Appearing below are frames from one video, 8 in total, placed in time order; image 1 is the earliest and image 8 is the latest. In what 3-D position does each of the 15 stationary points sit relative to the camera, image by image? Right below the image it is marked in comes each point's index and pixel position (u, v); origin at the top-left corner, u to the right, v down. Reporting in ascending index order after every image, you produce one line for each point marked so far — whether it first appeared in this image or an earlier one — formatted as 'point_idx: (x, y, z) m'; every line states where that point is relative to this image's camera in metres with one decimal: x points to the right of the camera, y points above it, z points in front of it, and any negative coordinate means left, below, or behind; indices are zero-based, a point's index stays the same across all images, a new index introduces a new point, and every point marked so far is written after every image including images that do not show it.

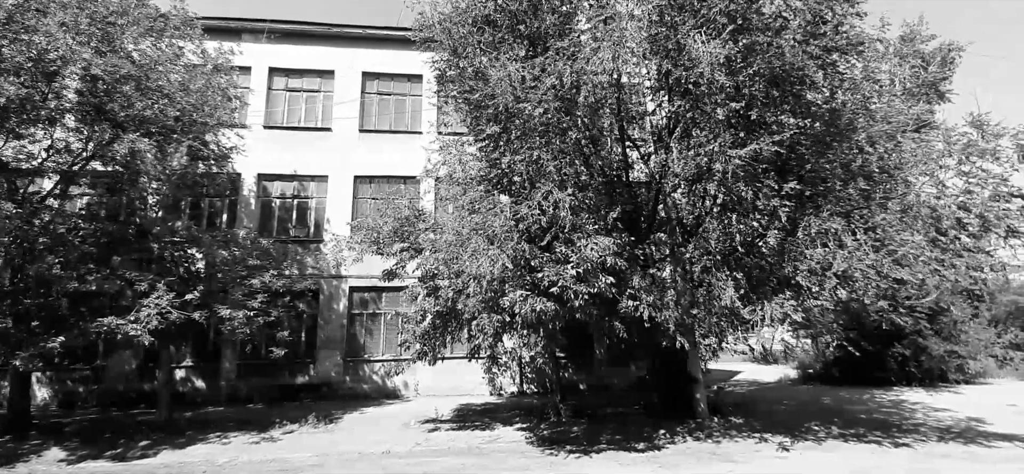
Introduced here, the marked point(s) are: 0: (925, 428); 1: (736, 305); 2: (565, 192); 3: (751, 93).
0: (+8.7, -4.0, +10.2) m
1: (+3.8, -1.2, +8.6) m
2: (+0.7, +0.8, +8.5) m
3: (+4.3, +2.8, +9.1) m
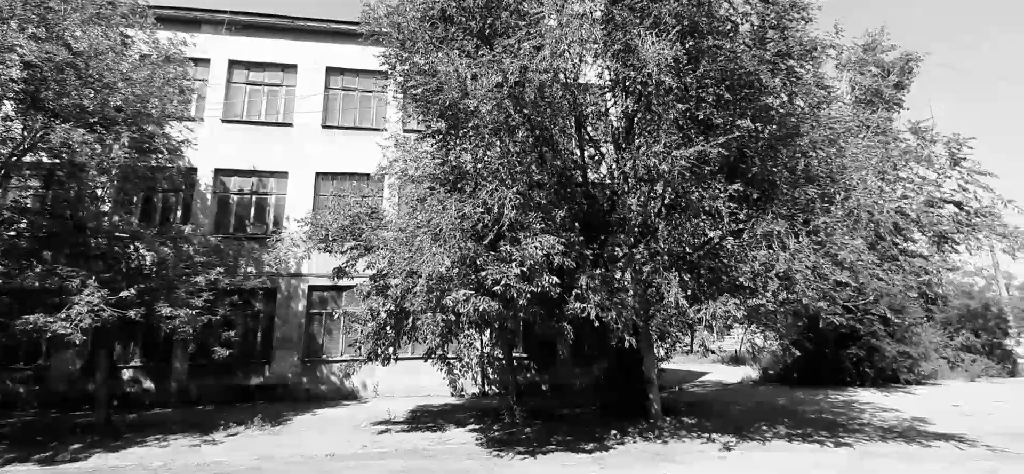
0: (+7.7, -4.1, +10.4) m
1: (+2.9, -1.2, +8.6) m
2: (-0.2, +0.8, +8.4) m
3: (+3.4, +2.7, +9.2) m
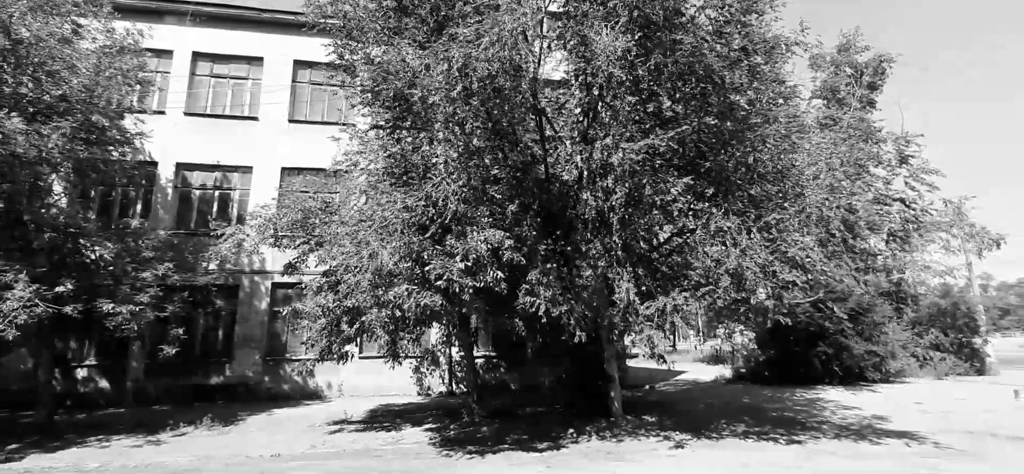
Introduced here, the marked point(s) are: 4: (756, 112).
0: (+6.8, -4.1, +10.4) m
1: (+2.0, -1.1, +8.5) m
2: (-1.0, +0.9, +8.2) m
3: (+2.5, +2.8, +9.1) m
4: (+4.4, +2.3, +9.0) m
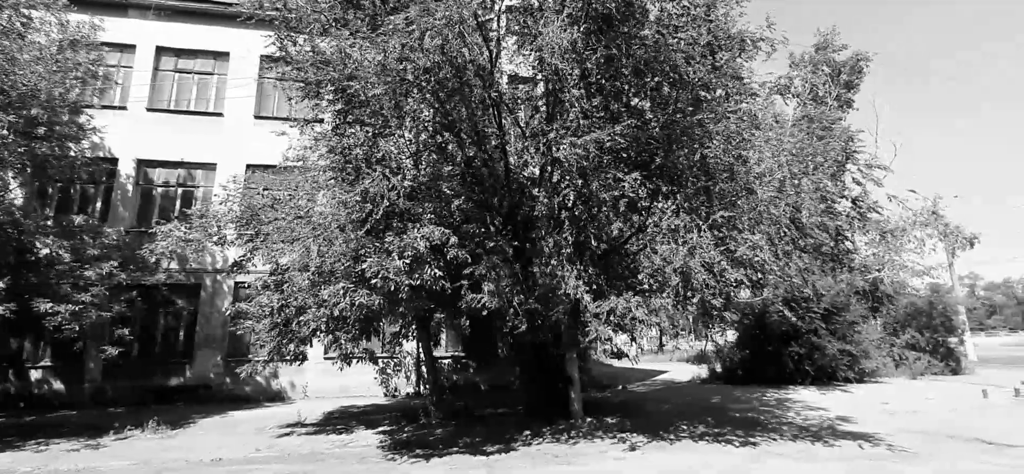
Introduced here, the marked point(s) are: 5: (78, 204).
0: (+5.8, -4.0, +10.3) m
1: (+1.1, -1.0, +8.3) m
2: (-1.9, +1.0, +7.9) m
3: (+1.6, +2.8, +8.9) m
4: (+3.5, +2.4, +8.8) m
5: (-13.4, +1.0, +14.9) m
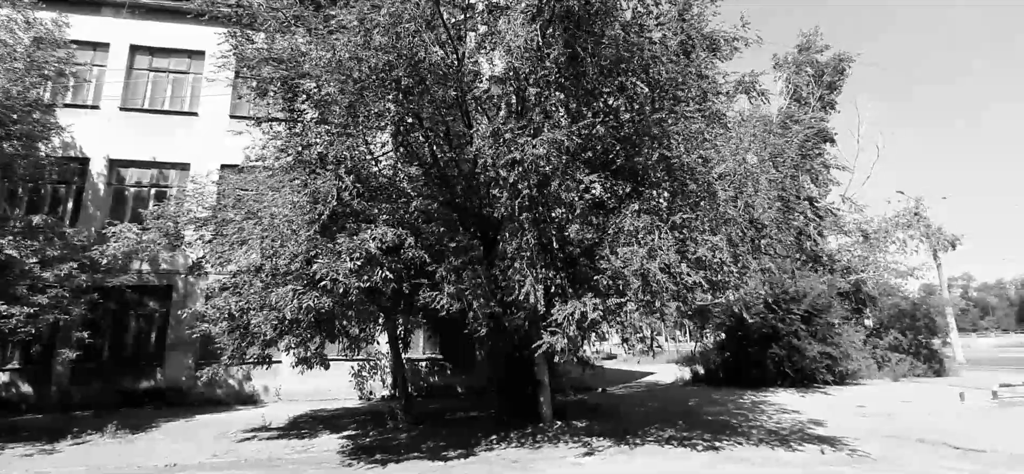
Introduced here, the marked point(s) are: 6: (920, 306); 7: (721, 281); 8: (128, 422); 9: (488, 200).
0: (+5.1, -4.1, +10.1) m
1: (+0.4, -1.1, +8.2) m
2: (-2.6, +0.9, +7.8) m
3: (+0.9, +2.8, +8.7) m
4: (+2.8, +2.3, +8.7) m
5: (-14.1, +1.0, +14.7) m
6: (+16.7, -2.8, +19.8) m
7: (+4.0, -0.8, +9.1) m
8: (-9.2, -4.4, +11.6) m
9: (-0.4, +0.7, +8.6) m
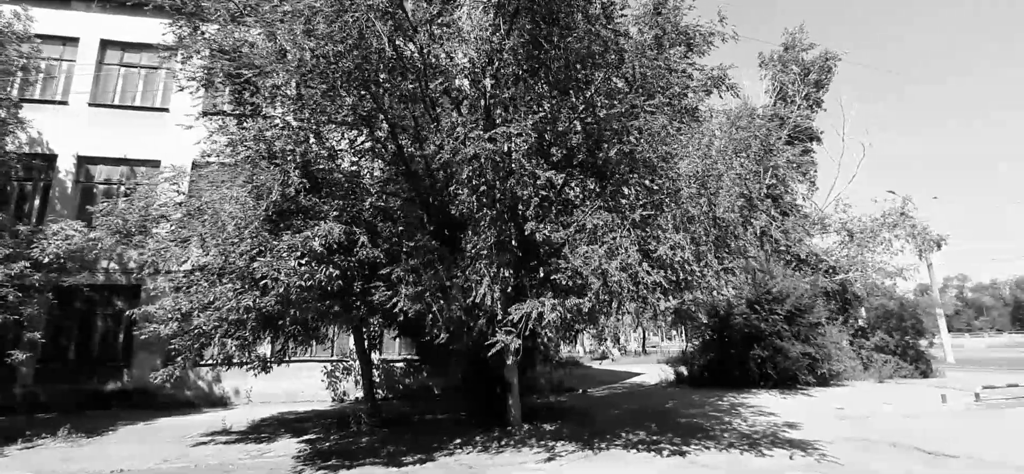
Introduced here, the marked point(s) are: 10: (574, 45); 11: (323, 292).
0: (+4.4, -4.0, +9.9) m
1: (-0.3, -1.0, +7.9) m
2: (-3.3, +1.0, +7.5) m
3: (+0.2, +2.9, +8.5) m
4: (+2.1, +2.4, +8.4) m
5: (-14.8, +1.0, +14.4) m
6: (+16.0, -2.8, +19.6) m
7: (+3.3, -0.8, +8.9) m
8: (-9.9, -4.4, +11.3) m
9: (-1.1, +0.7, +8.4) m
10: (+1.1, +3.3, +8.3) m
11: (-3.0, -0.9, +8.0) m
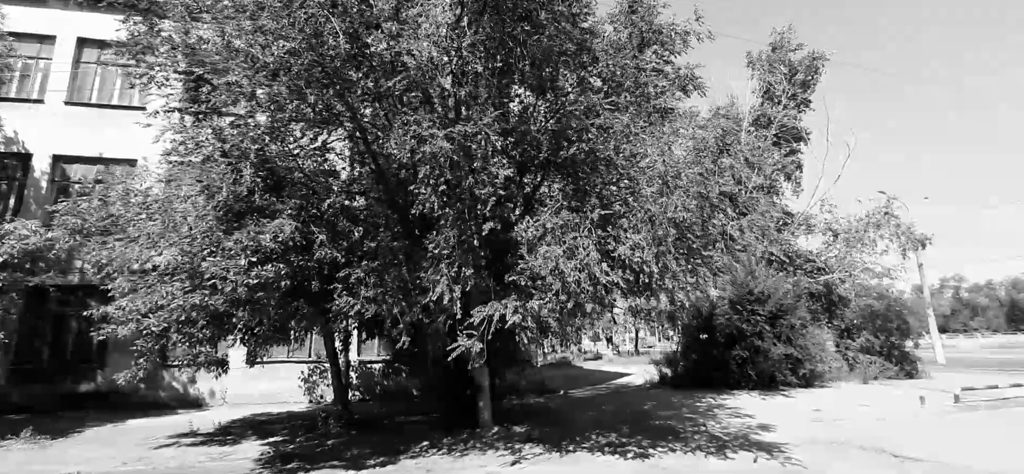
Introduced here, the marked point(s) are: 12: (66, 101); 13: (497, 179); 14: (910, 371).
0: (+3.8, -4.0, +9.8) m
1: (-0.9, -1.0, +7.8) m
2: (-3.9, +1.0, +7.4) m
3: (-0.4, +2.9, +8.4) m
4: (+1.5, +2.4, +8.3) m
5: (-15.4, +1.0, +14.3) m
6: (+15.3, -2.8, +19.5) m
7: (+2.6, -0.8, +8.8) m
8: (-10.6, -4.4, +11.2) m
9: (-1.7, +0.7, +8.3) m
10: (+0.4, +3.3, +8.2) m
11: (-3.7, -0.9, +7.9) m
12: (-13.9, +4.2, +15.0) m
13: (-0.1, +0.9, +8.0) m
14: (+16.4, -5.5, +20.0) m
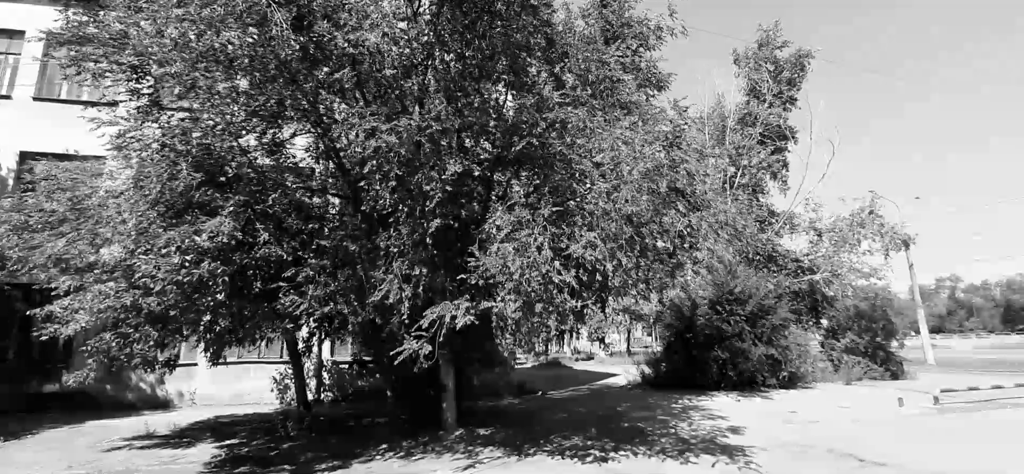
0: (+3.0, -4.0, +9.6) m
1: (-1.6, -1.0, +7.6) m
2: (-4.7, +1.0, +7.2) m
3: (-1.1, +2.9, +8.1) m
4: (+0.8, +2.4, +8.1) m
5: (-16.2, +1.1, +14.0) m
6: (+14.6, -2.8, +19.3) m
7: (+1.9, -0.7, +8.6) m
8: (-11.3, -4.3, +11.0) m
9: (-2.5, +0.7, +8.0) m
10: (-0.3, +3.3, +7.9) m
11: (-4.4, -0.9, +7.6) m
12: (-14.6, +4.3, +14.8) m
13: (-0.8, +1.0, +7.8) m
14: (+15.7, -5.5, +19.8) m
